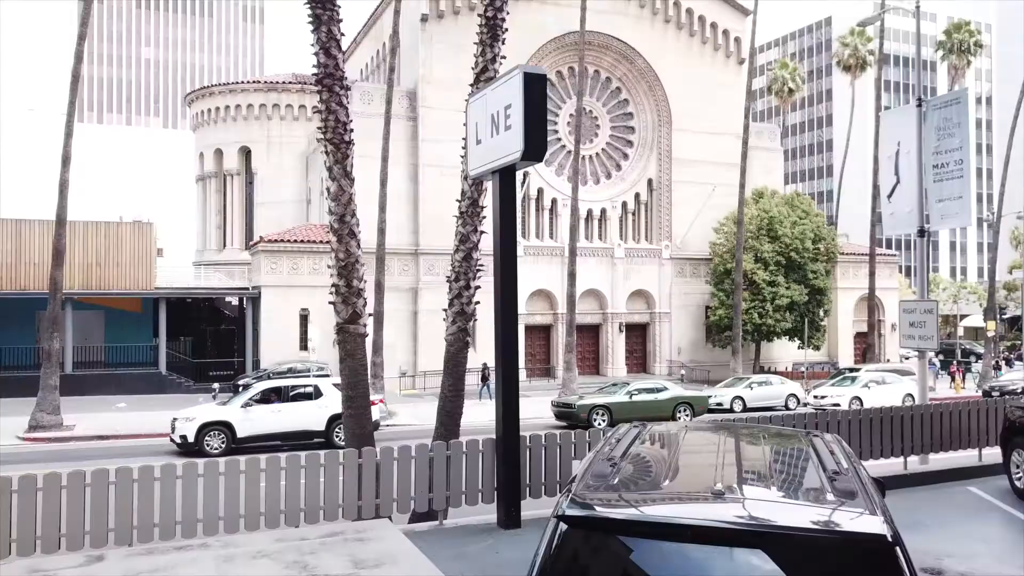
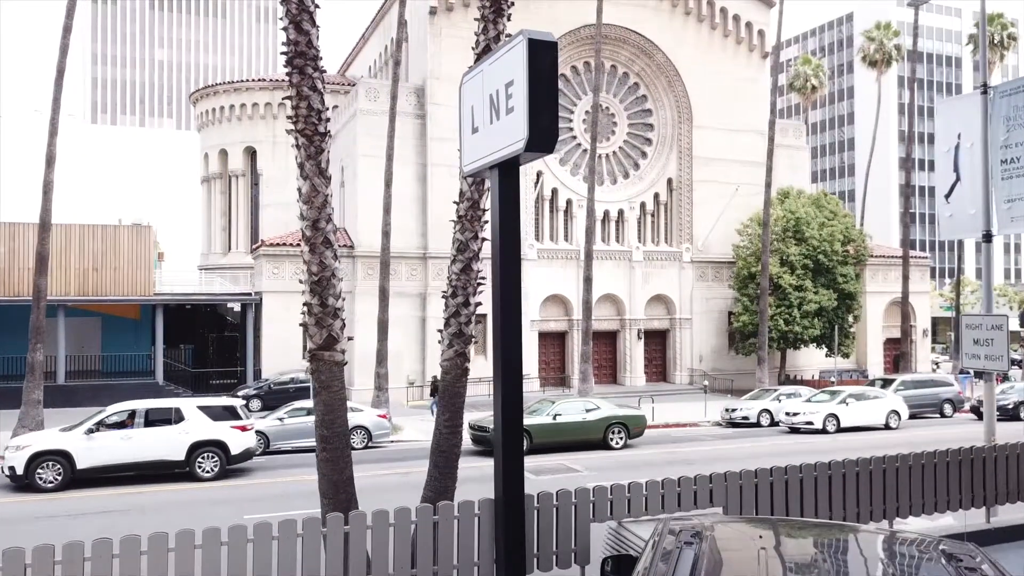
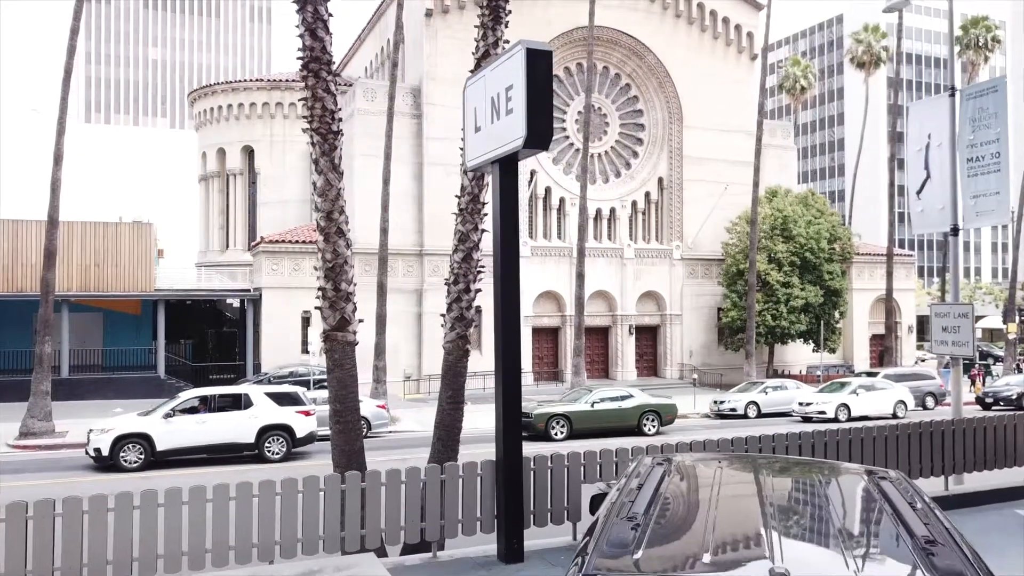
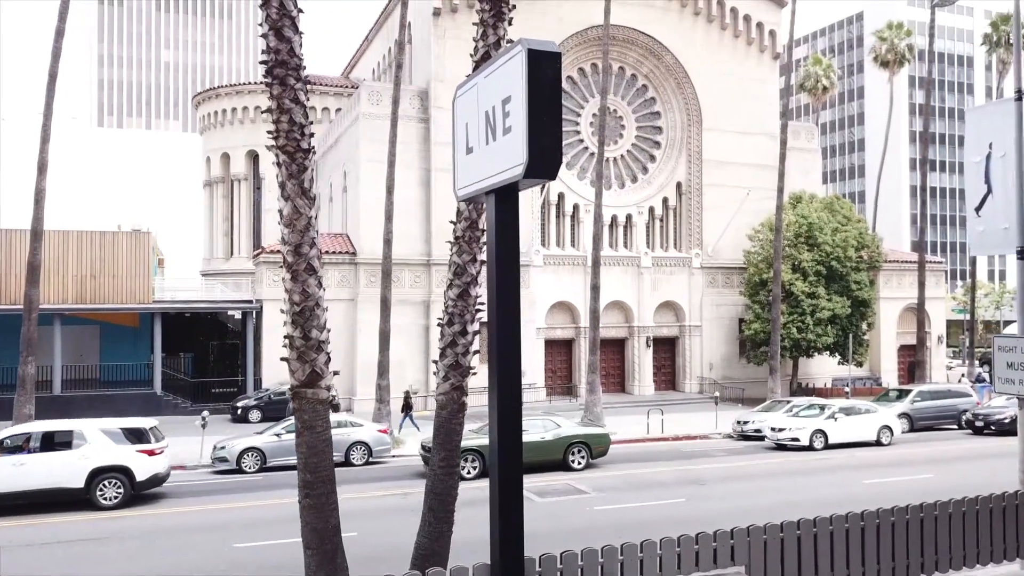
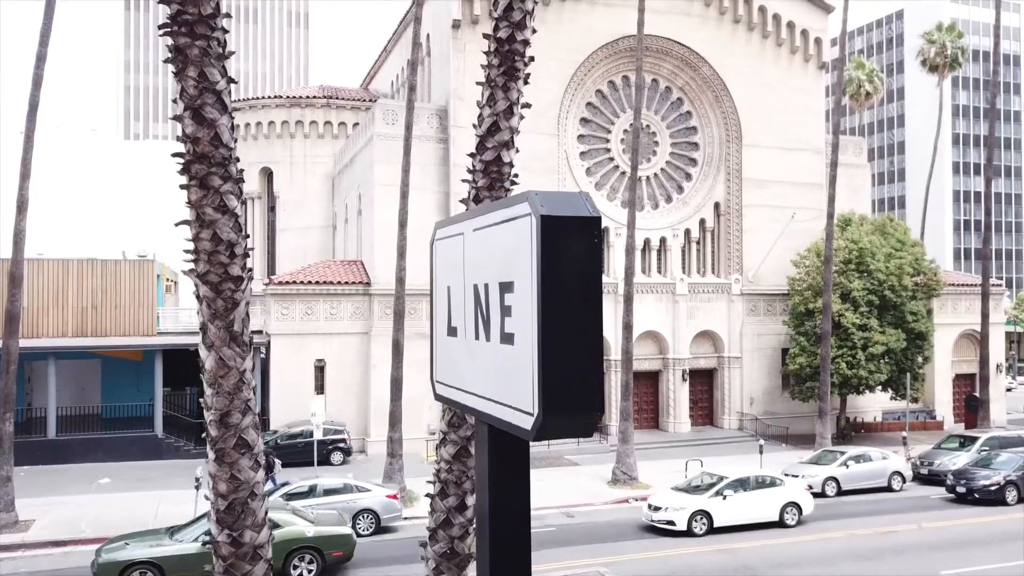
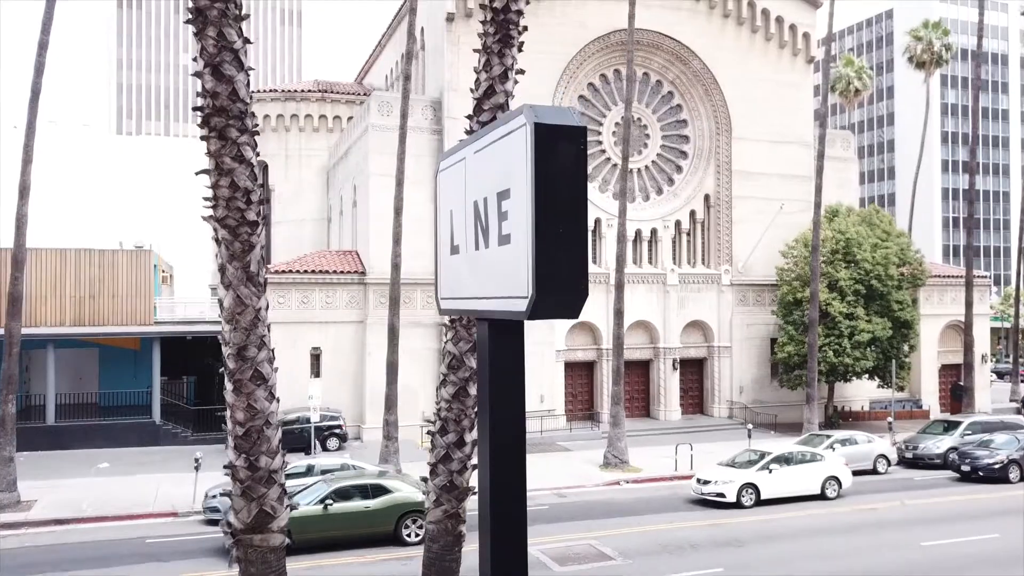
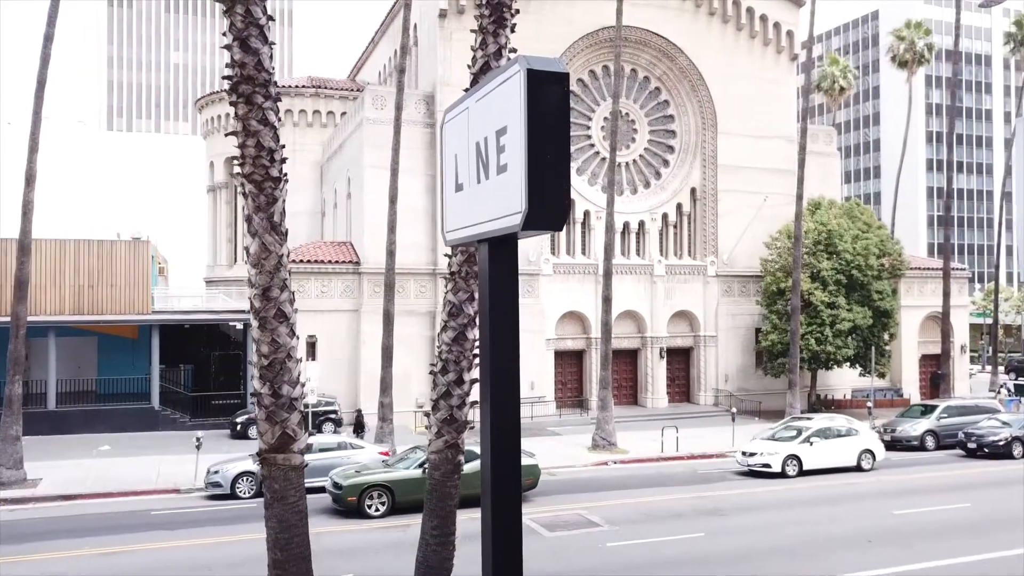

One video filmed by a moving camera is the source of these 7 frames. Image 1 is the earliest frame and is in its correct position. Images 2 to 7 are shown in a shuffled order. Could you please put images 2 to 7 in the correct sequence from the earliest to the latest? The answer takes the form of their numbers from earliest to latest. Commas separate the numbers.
3, 2, 4, 7, 6, 5
